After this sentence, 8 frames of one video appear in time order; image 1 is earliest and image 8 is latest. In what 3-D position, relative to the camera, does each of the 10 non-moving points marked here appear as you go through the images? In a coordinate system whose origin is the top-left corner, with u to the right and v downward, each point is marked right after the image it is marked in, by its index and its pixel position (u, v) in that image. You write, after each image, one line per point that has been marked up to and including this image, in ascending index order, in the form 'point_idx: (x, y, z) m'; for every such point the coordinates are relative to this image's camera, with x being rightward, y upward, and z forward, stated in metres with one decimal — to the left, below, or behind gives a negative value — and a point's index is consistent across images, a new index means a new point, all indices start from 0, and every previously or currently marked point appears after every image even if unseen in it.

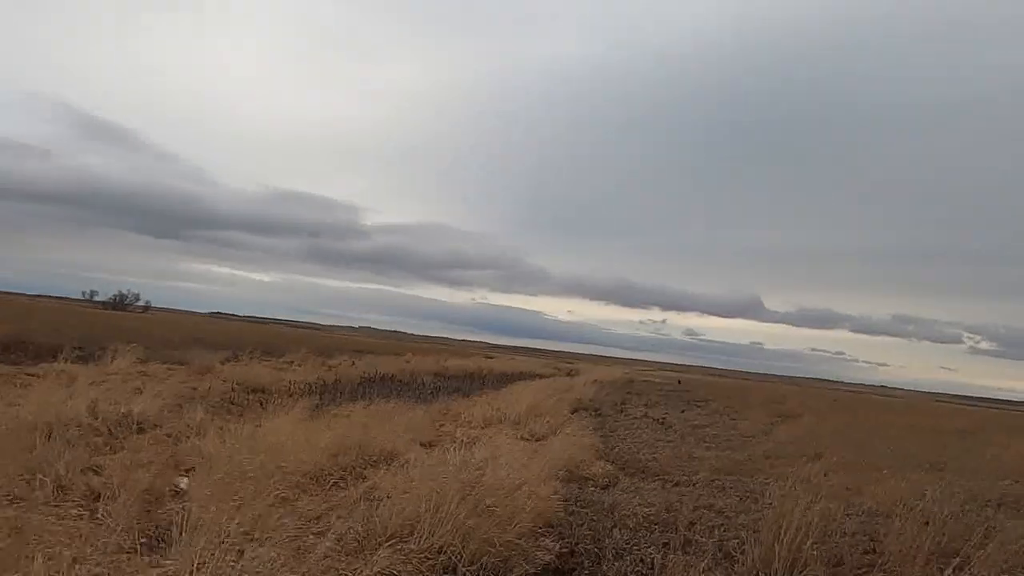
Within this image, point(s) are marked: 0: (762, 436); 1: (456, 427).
0: (+6.1, -3.6, +17.6) m
1: (-1.4, -3.5, +18.2) m
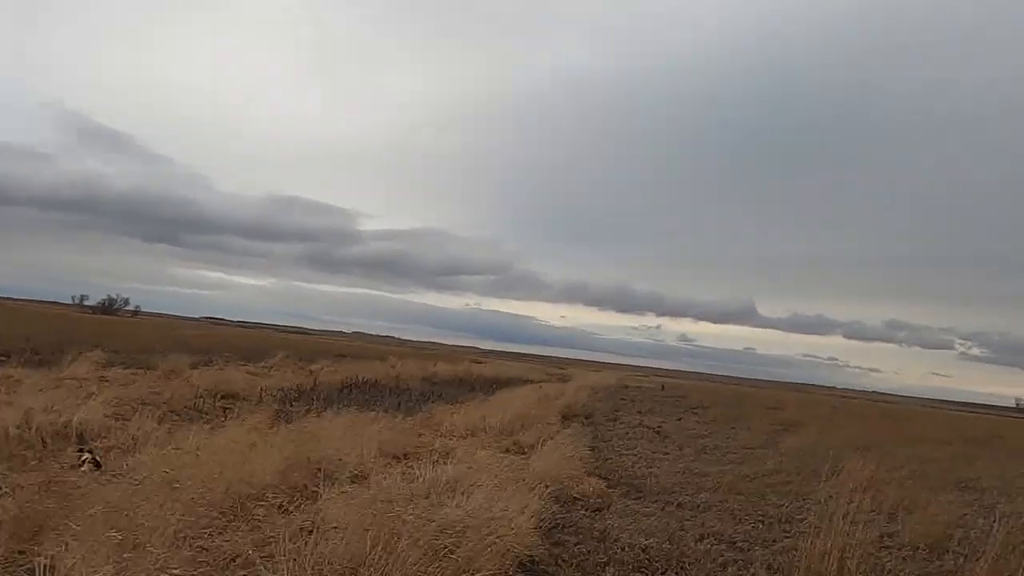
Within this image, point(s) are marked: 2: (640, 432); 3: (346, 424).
0: (+5.7, -3.6, +16.1) m
1: (-1.8, -3.5, +16.7) m
2: (+3.5, -4.0, +20.0) m
3: (-4.0, -3.3, +17.3) m
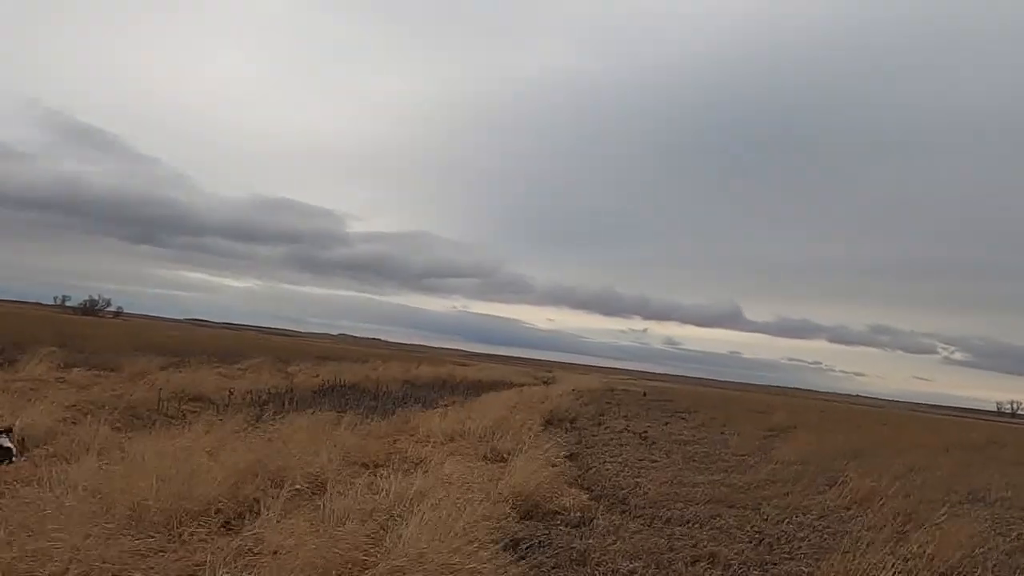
0: (+5.3, -3.6, +15.3) m
1: (-2.2, -3.4, +15.8) m
2: (+3.0, -4.0, +19.2) m
3: (-4.5, -3.2, +16.4) m
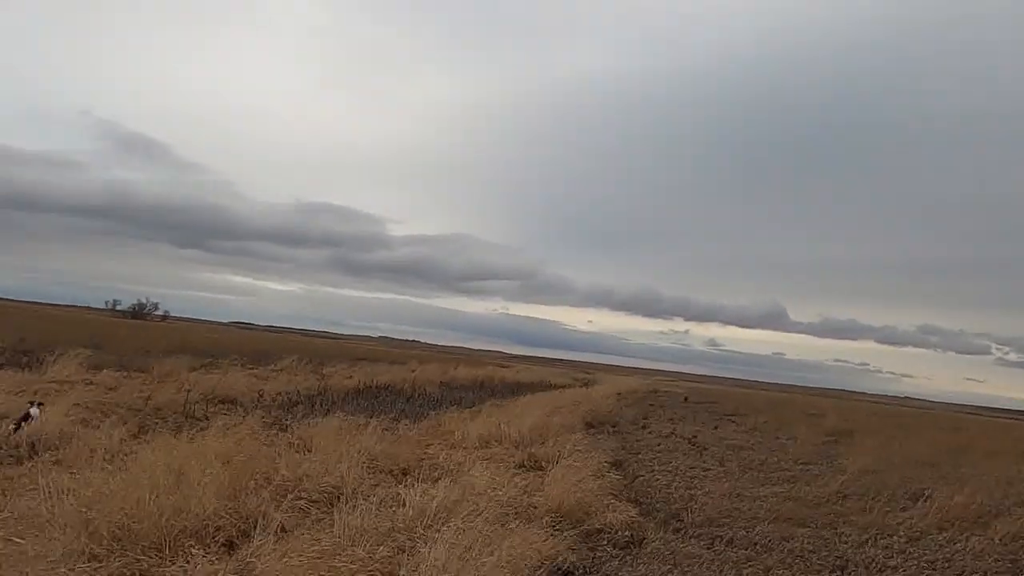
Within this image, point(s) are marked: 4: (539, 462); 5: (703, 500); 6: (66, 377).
0: (+6.0, -3.4, +13.9) m
1: (-1.4, -3.3, +14.7) m
2: (+4.0, -3.8, +17.9) m
3: (-3.6, -3.1, +15.4) m
4: (+0.5, -3.2, +13.4) m
5: (+2.7, -3.0, +10.4) m
6: (-12.0, -2.4, +19.4) m
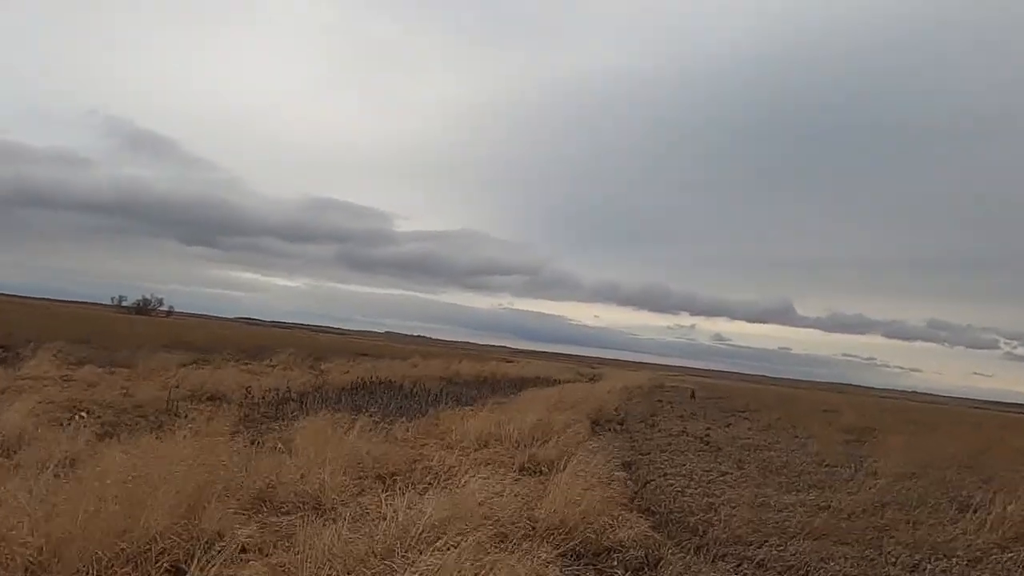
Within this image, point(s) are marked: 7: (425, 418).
0: (+6.0, -3.2, +12.8) m
1: (-1.4, -3.1, +13.6) m
2: (+4.0, -3.6, +16.7) m
3: (-3.6, -2.9, +14.4) m
4: (+0.5, -3.0, +12.2) m
5: (+2.7, -2.8, +9.2) m
6: (-11.9, -2.2, +18.4) m
7: (-2.3, -3.4, +19.0) m
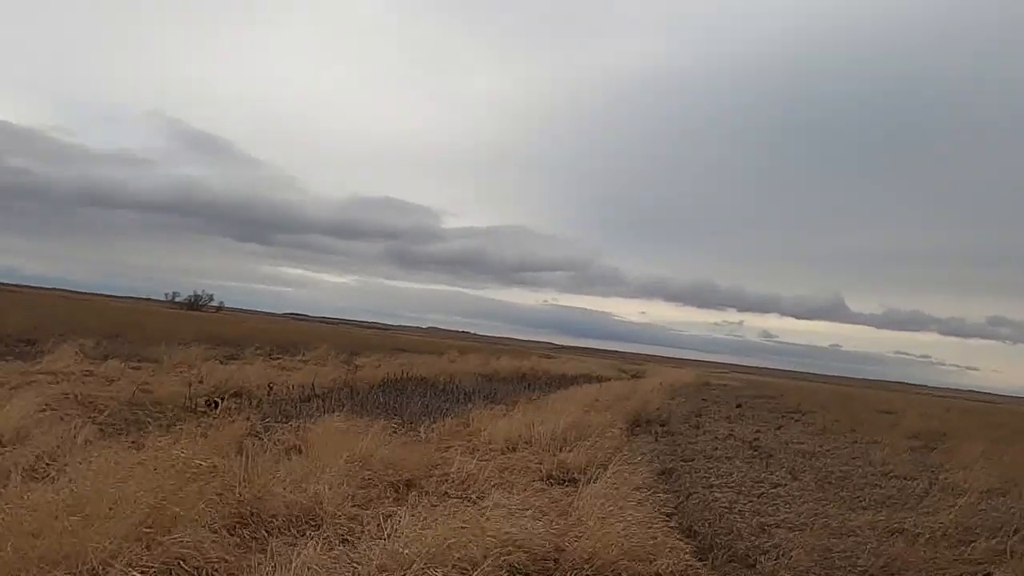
0: (+6.4, -3.0, +11.2) m
1: (-0.9, -2.9, +12.6) m
2: (+4.7, -3.4, +15.3) m
3: (-3.1, -2.7, +13.4) m
4: (+0.9, -2.8, +11.0) m
5: (+2.9, -2.7, +7.9) m
6: (-11.1, -2.0, +18.0) m
7: (-1.5, -3.2, +18.0) m
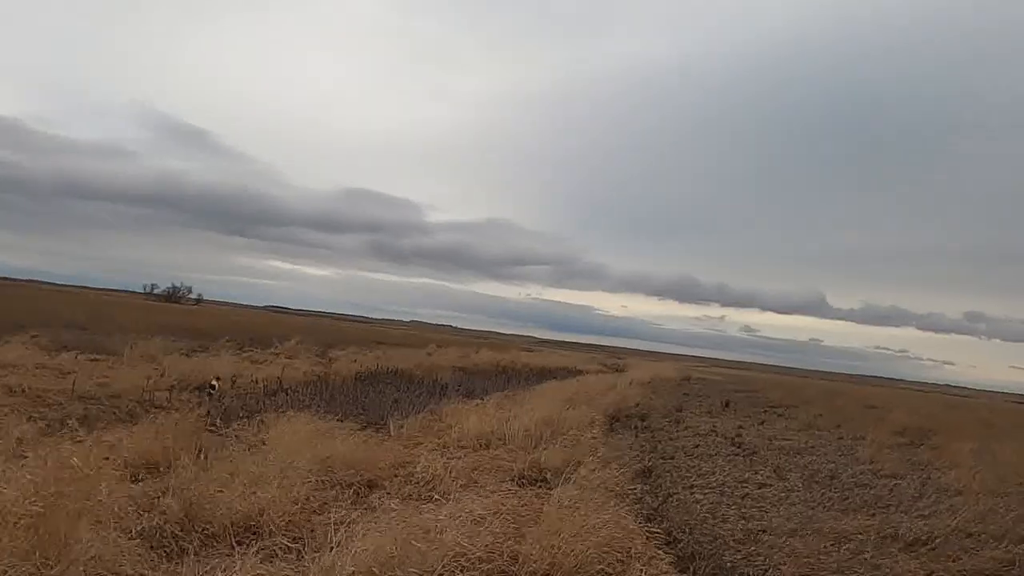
0: (+6.0, -2.8, +10.7) m
1: (-1.4, -2.7, +11.8) m
2: (+4.1, -3.2, +14.7) m
3: (-3.6, -2.5, +12.6) m
4: (+0.5, -2.7, +10.4) m
5: (+2.5, -2.5, +7.3) m
6: (-11.7, -1.7, +17.0) m
7: (-2.1, -3.0, +17.3) m
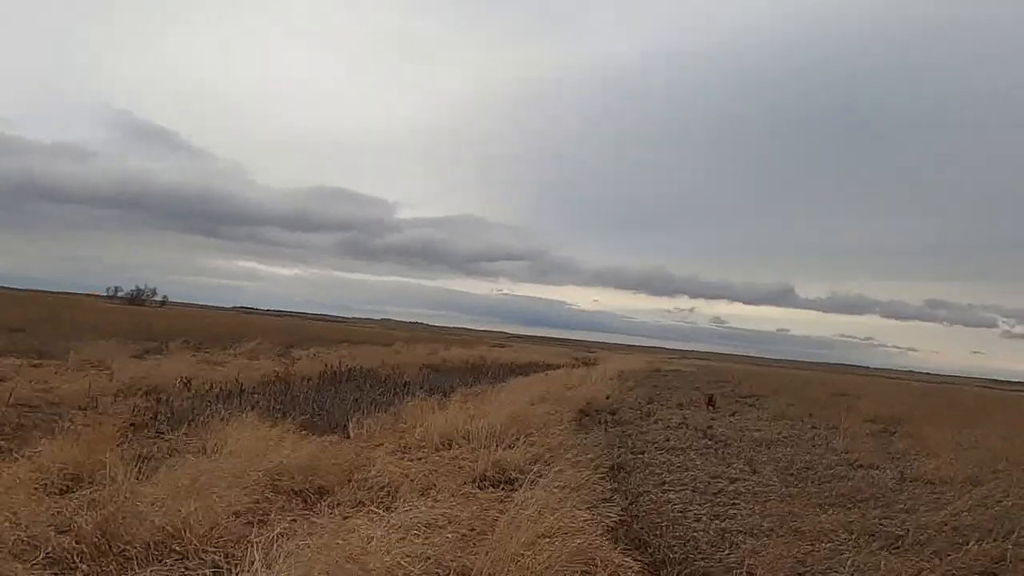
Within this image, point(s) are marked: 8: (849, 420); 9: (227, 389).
0: (+5.5, -2.6, +10.3) m
1: (-2.0, -2.6, +11.2) m
2: (+3.4, -2.9, +14.3) m
3: (-4.2, -2.4, +11.9) m
4: (-0.1, -2.5, +9.8) m
5: (+2.1, -2.4, +6.8) m
6: (-12.5, -1.8, +15.9) m
7: (-2.8, -2.9, +16.6) m
8: (+8.4, -3.3, +18.1) m
9: (-7.4, -2.6, +18.7) m
